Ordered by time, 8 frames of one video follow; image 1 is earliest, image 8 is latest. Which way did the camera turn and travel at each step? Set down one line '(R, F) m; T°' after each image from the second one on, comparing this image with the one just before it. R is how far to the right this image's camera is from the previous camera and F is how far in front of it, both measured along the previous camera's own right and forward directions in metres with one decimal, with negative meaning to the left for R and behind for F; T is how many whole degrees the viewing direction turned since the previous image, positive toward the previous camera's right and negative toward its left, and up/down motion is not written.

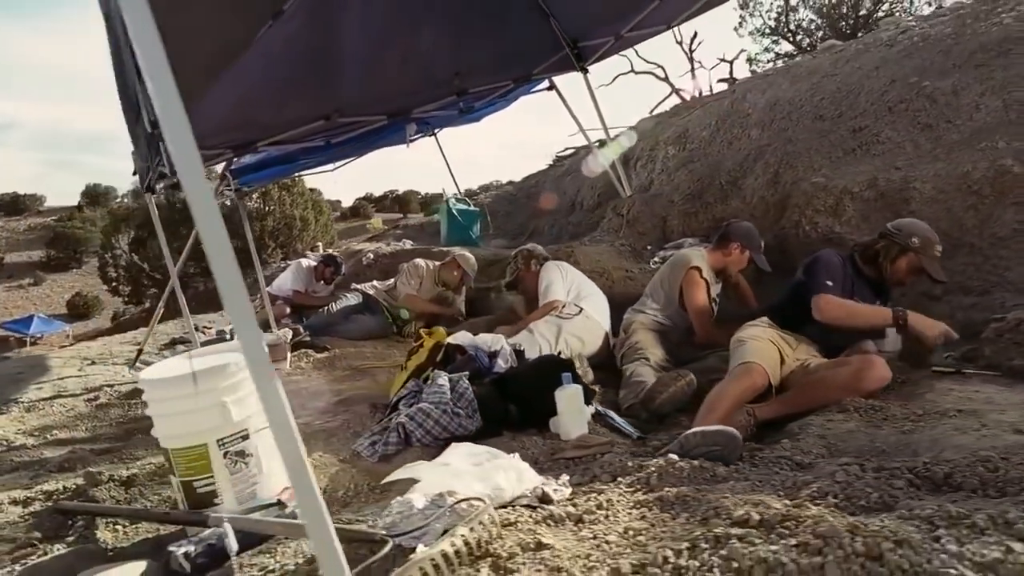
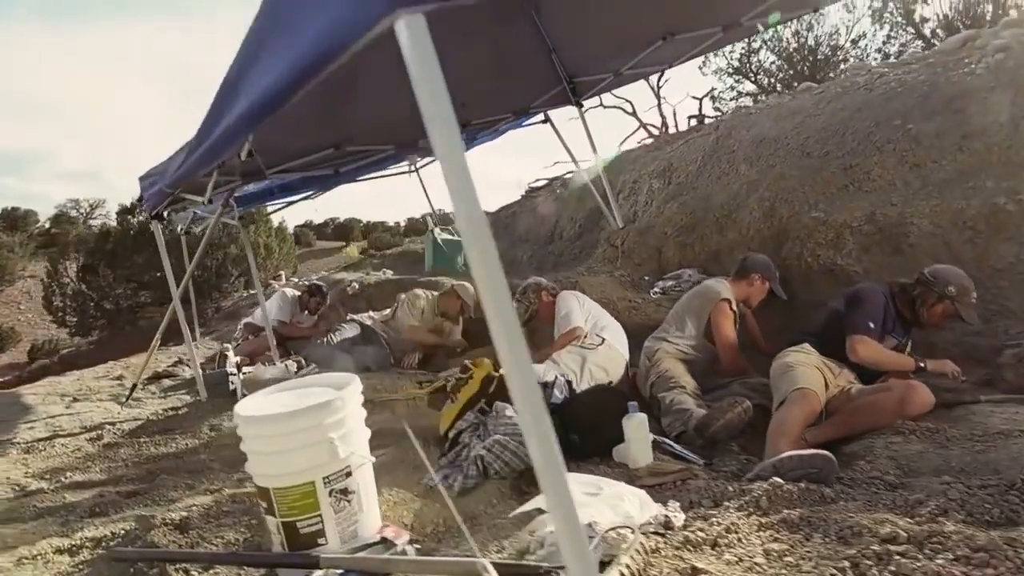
(-0.6, 0.0) m; +5°
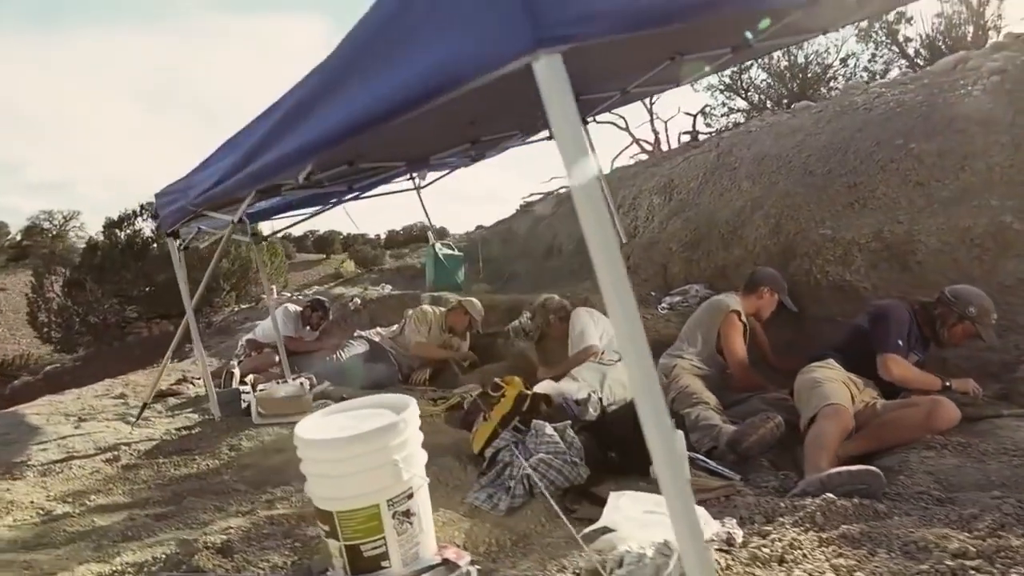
(-0.3, 0.0) m; +2°
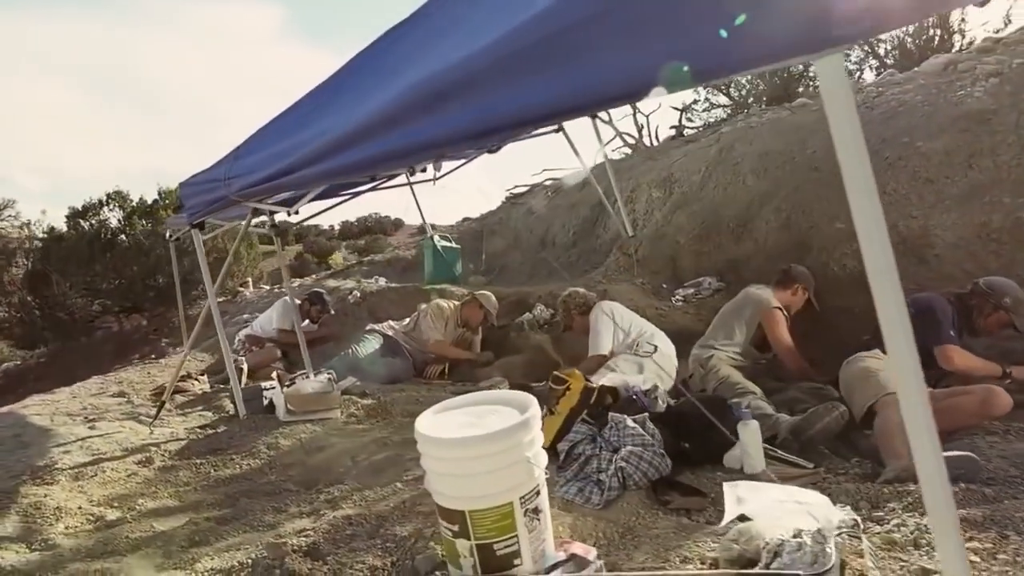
(-0.6, 0.0) m; +4°
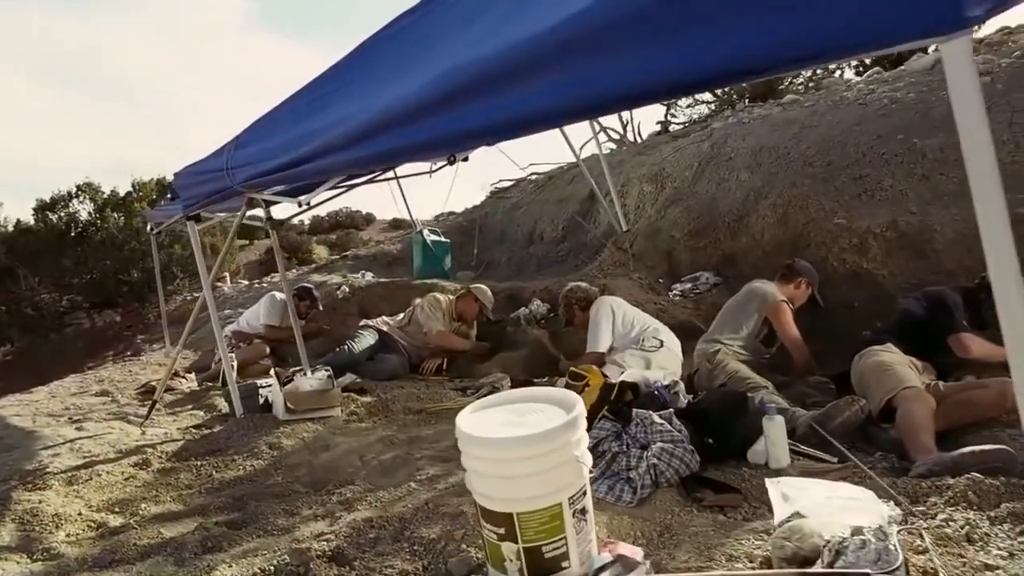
(-0.3, +0.1) m; +3°
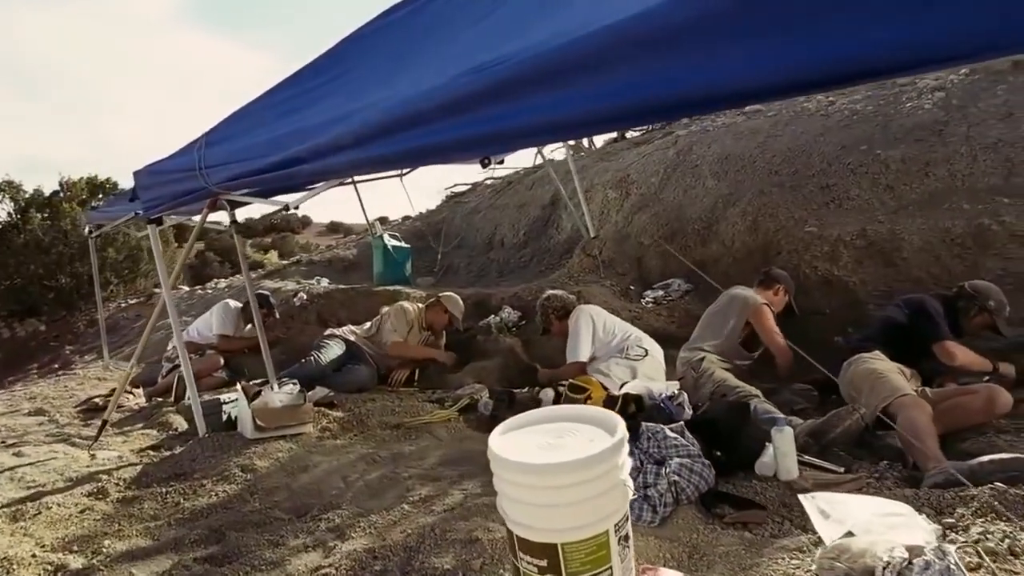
(-0.3, +0.2) m; +5°
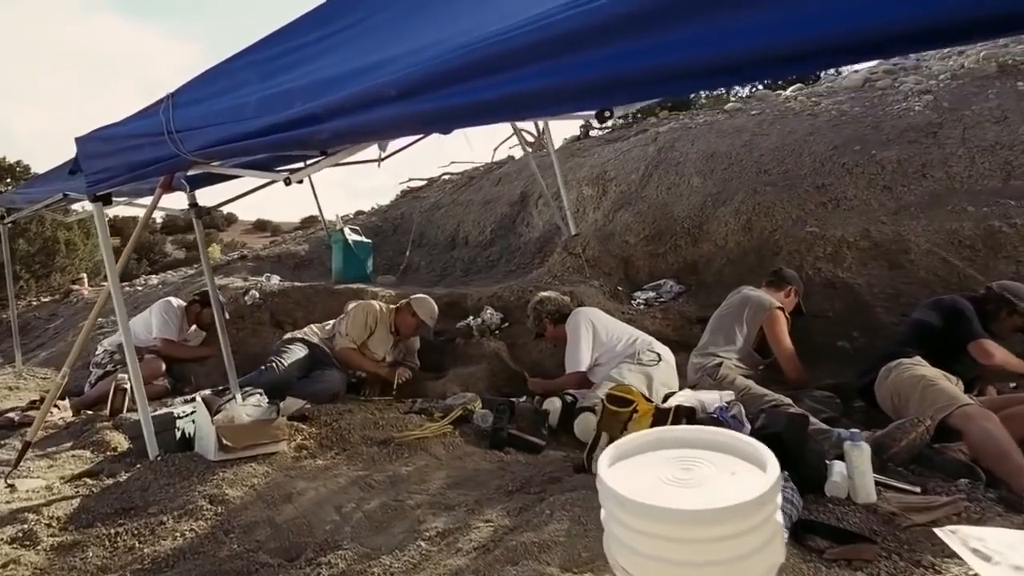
(-0.5, +0.5) m; +6°
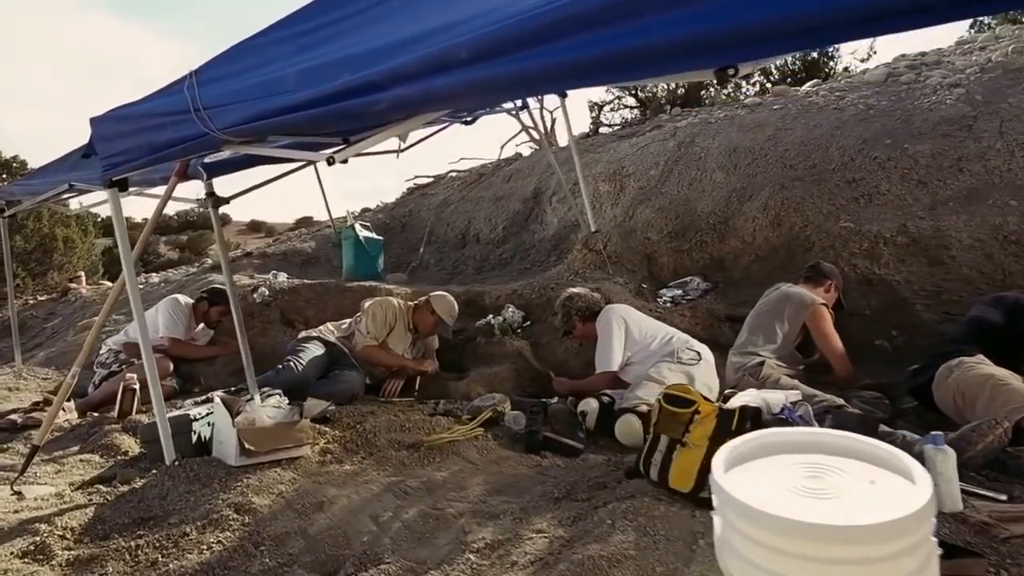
(-0.3, +0.2) m; +1°
